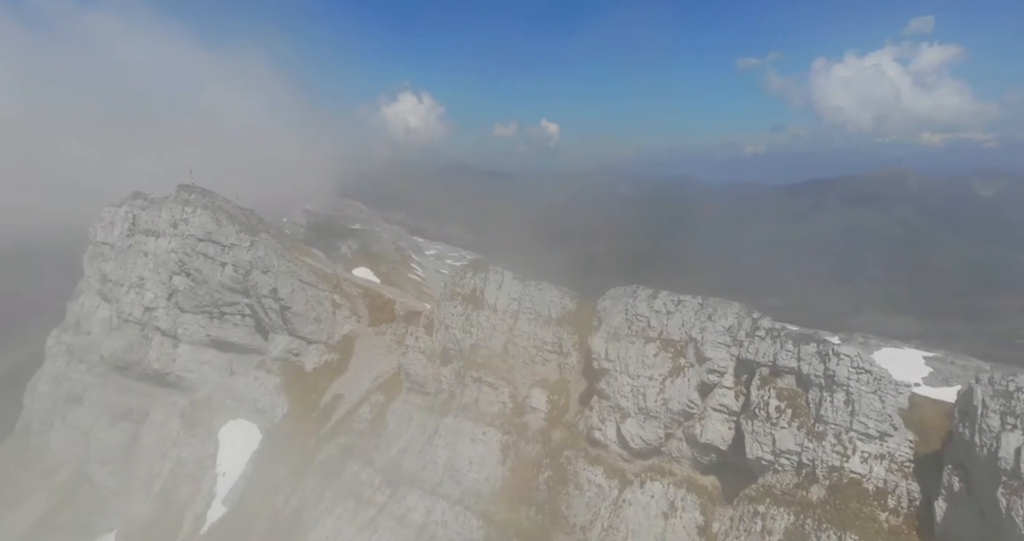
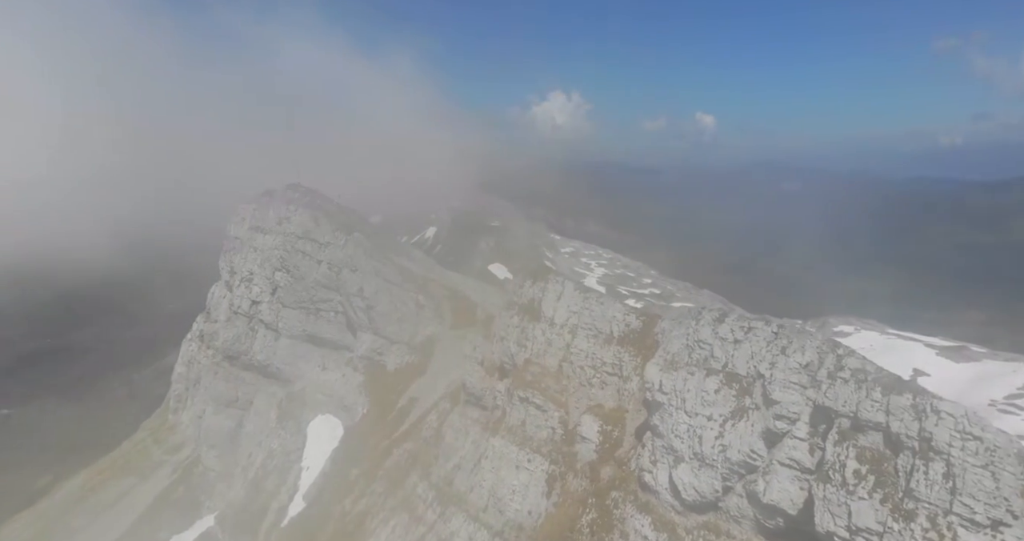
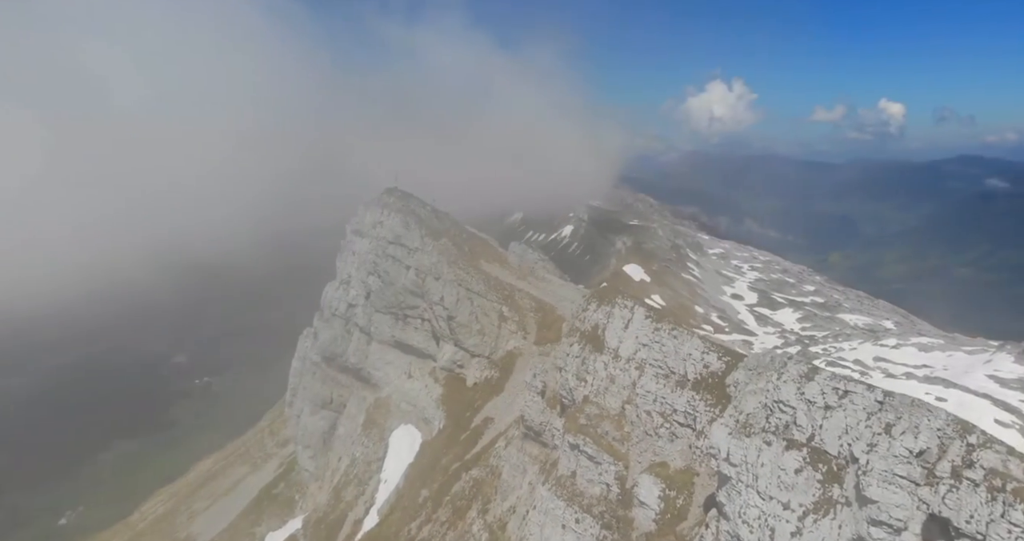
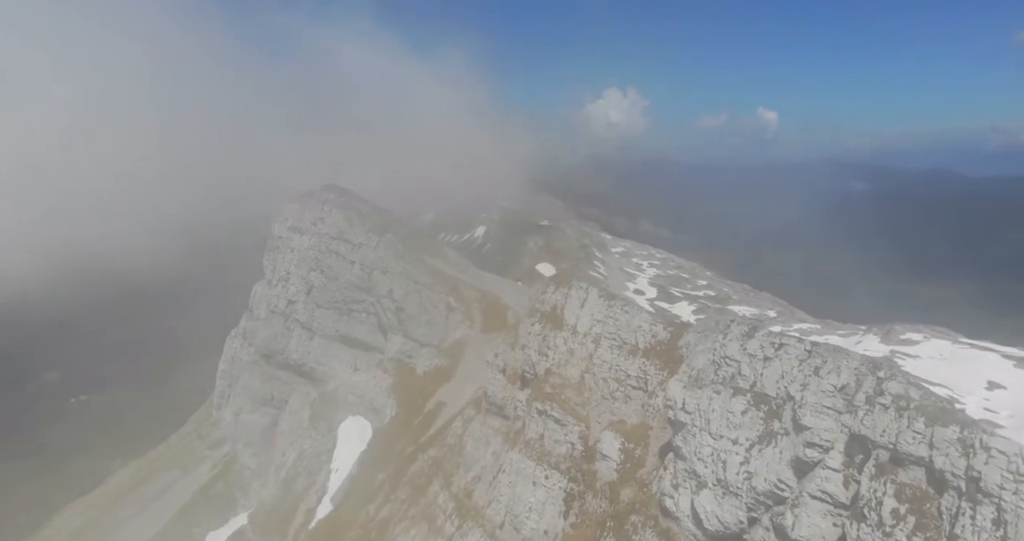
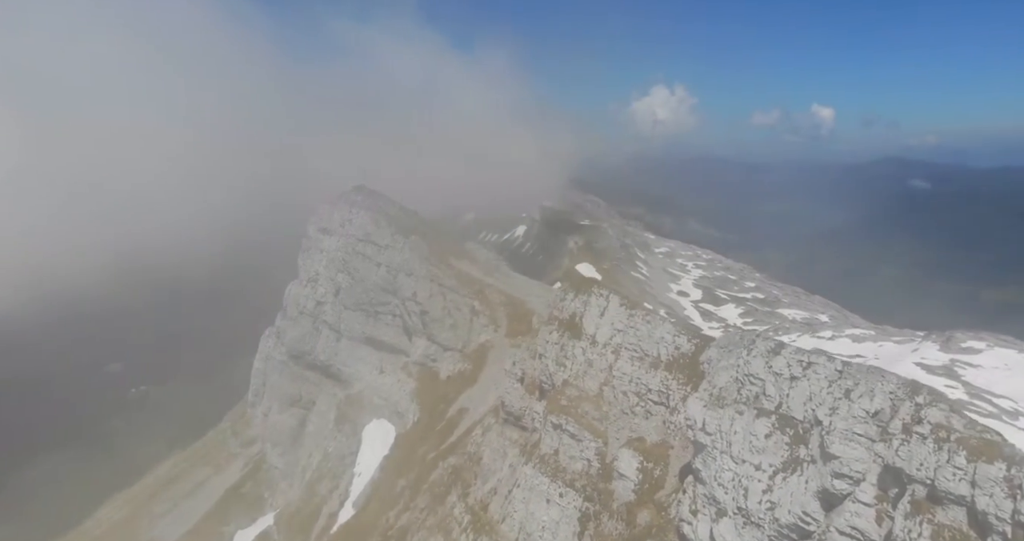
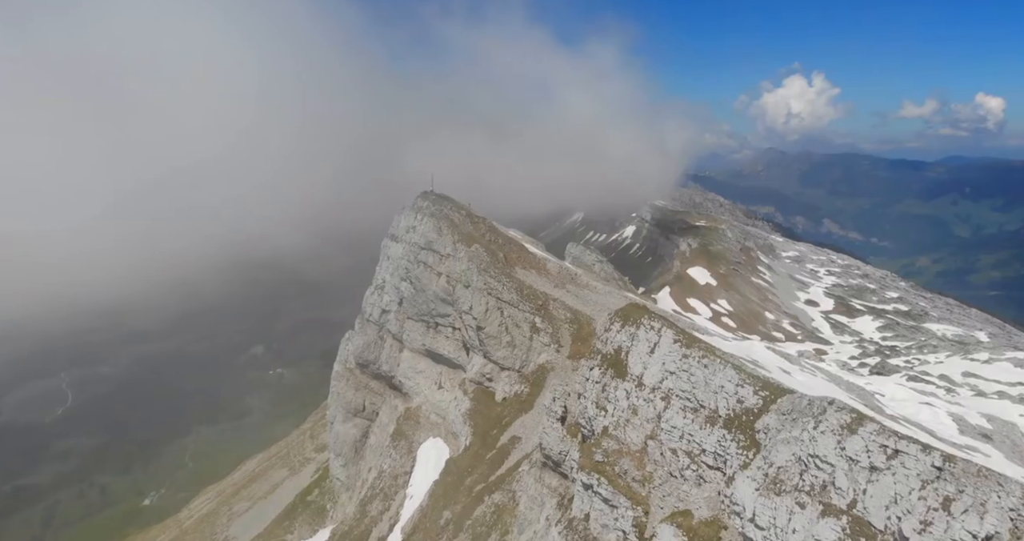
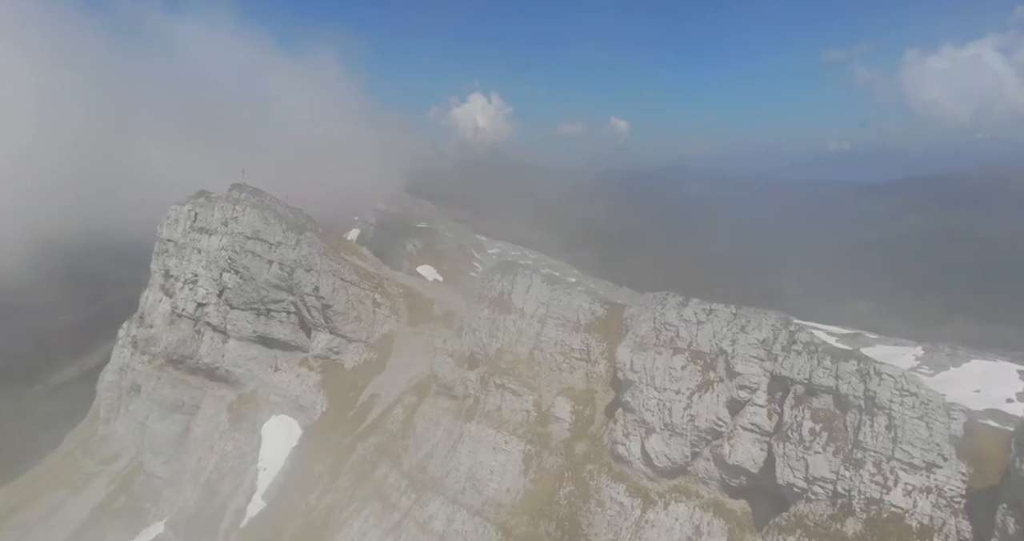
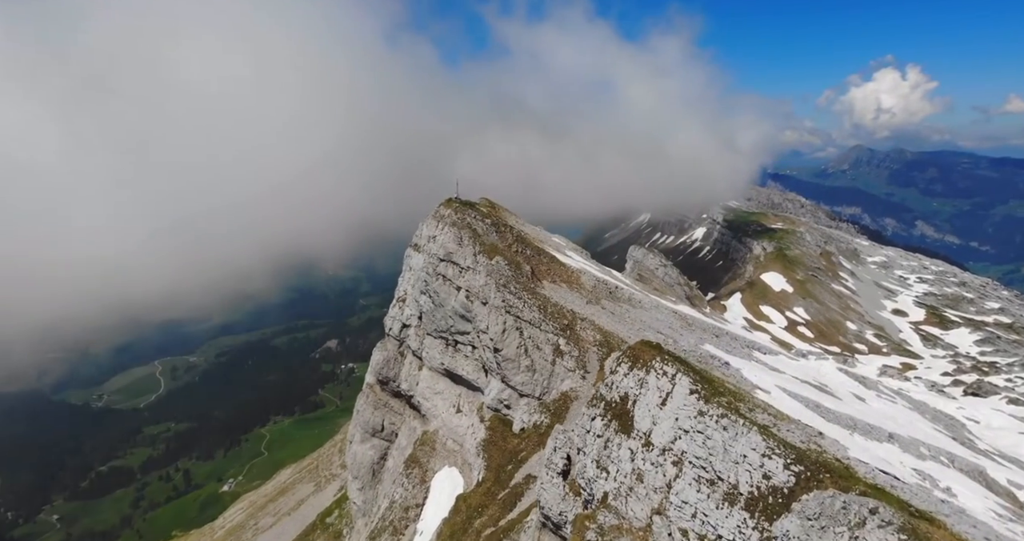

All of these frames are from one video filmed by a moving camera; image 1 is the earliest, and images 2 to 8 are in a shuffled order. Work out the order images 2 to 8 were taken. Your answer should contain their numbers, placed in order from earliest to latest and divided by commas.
7, 2, 4, 5, 3, 6, 8
